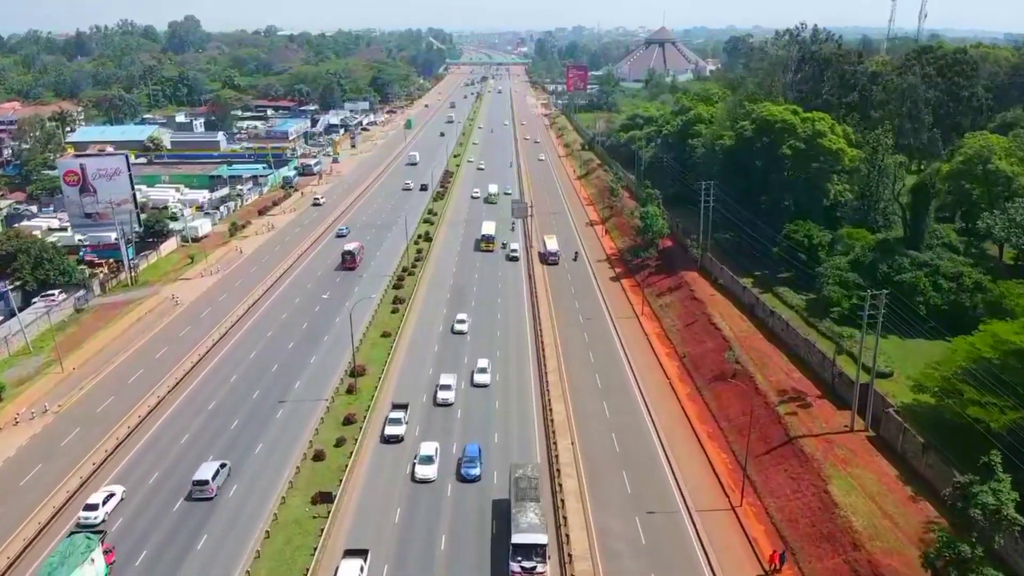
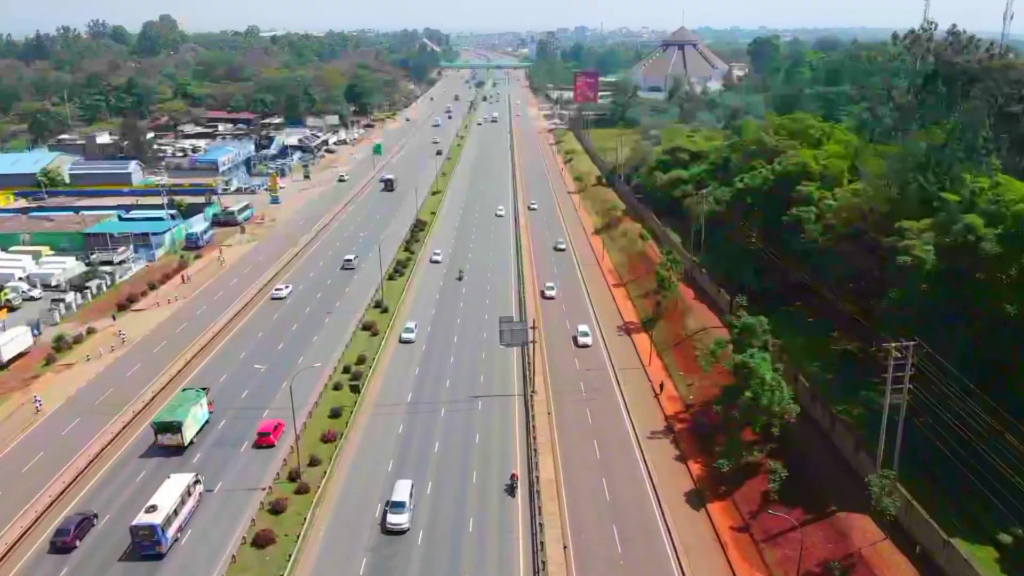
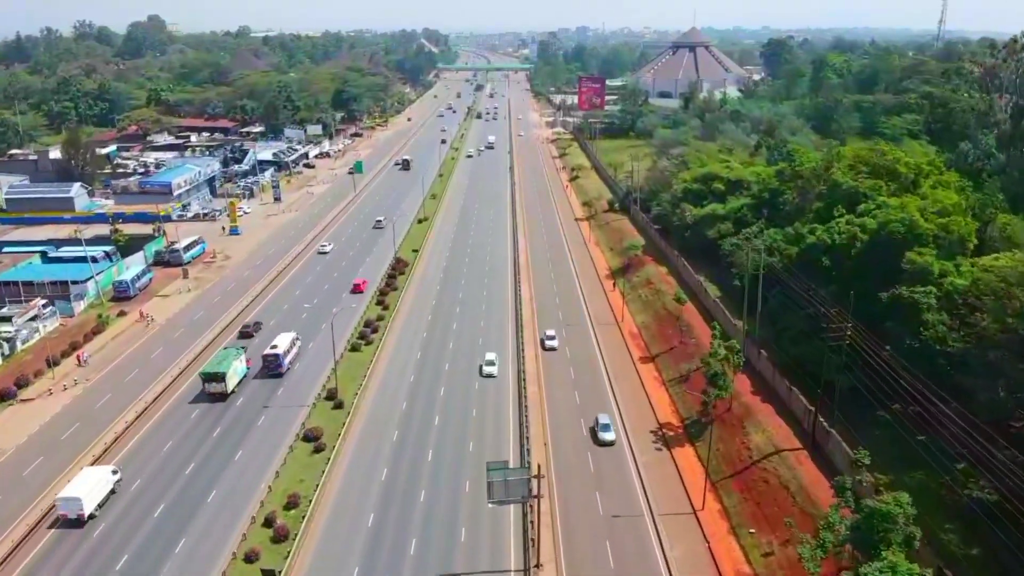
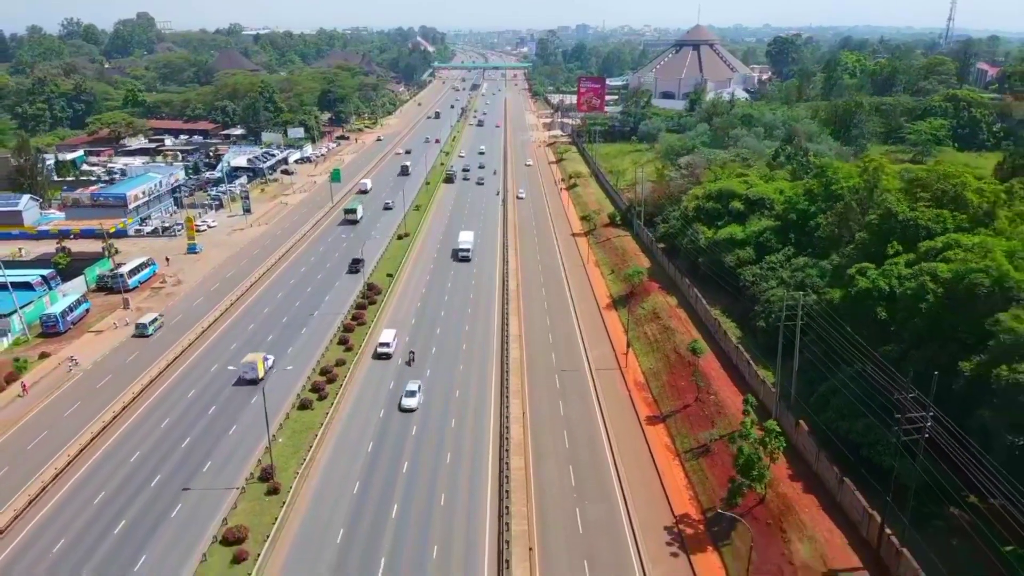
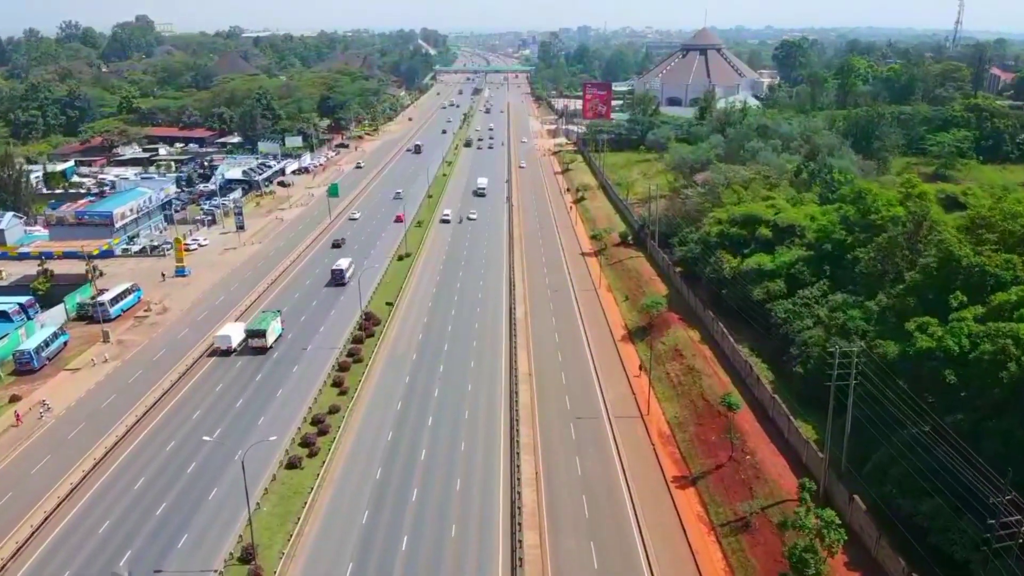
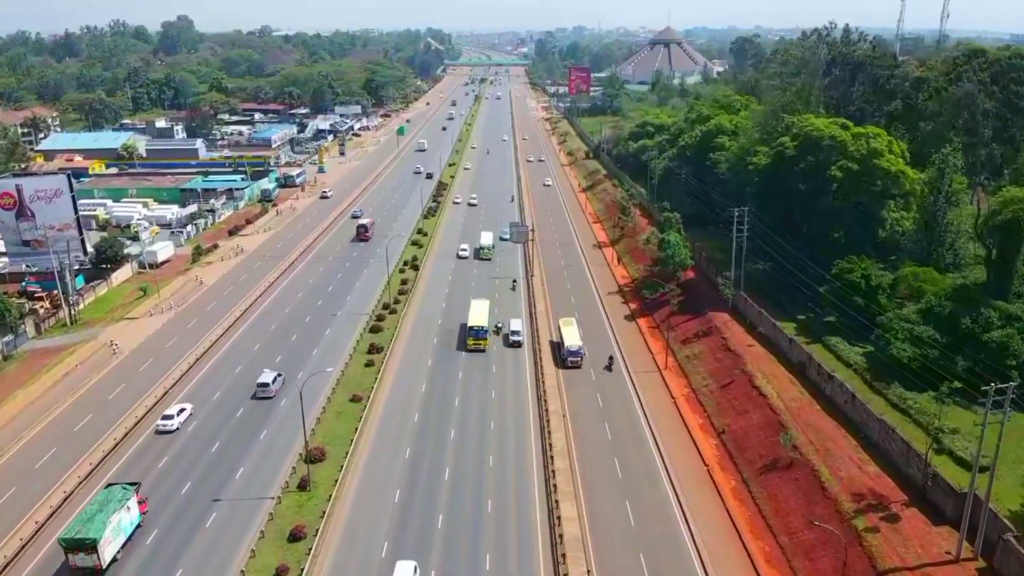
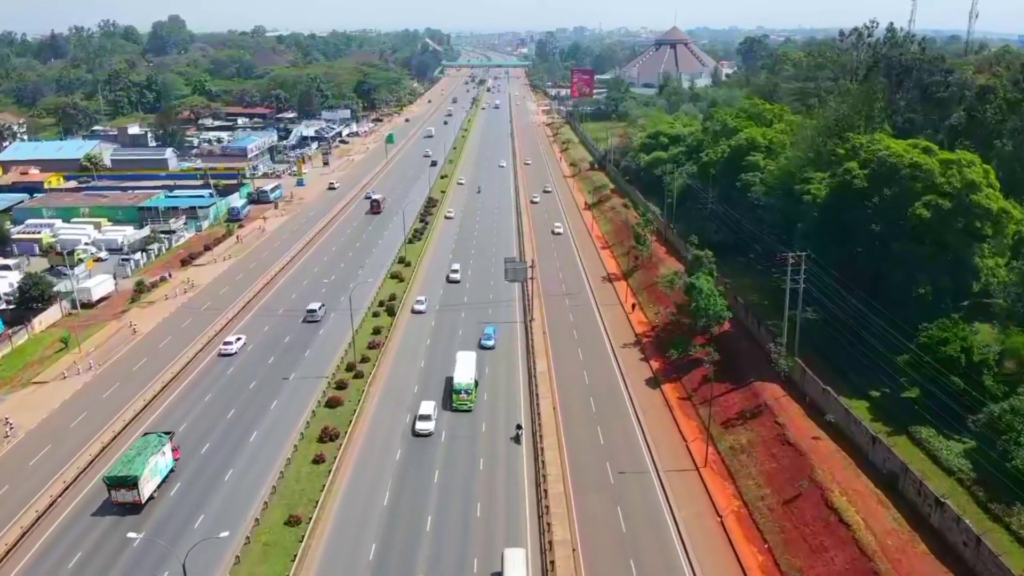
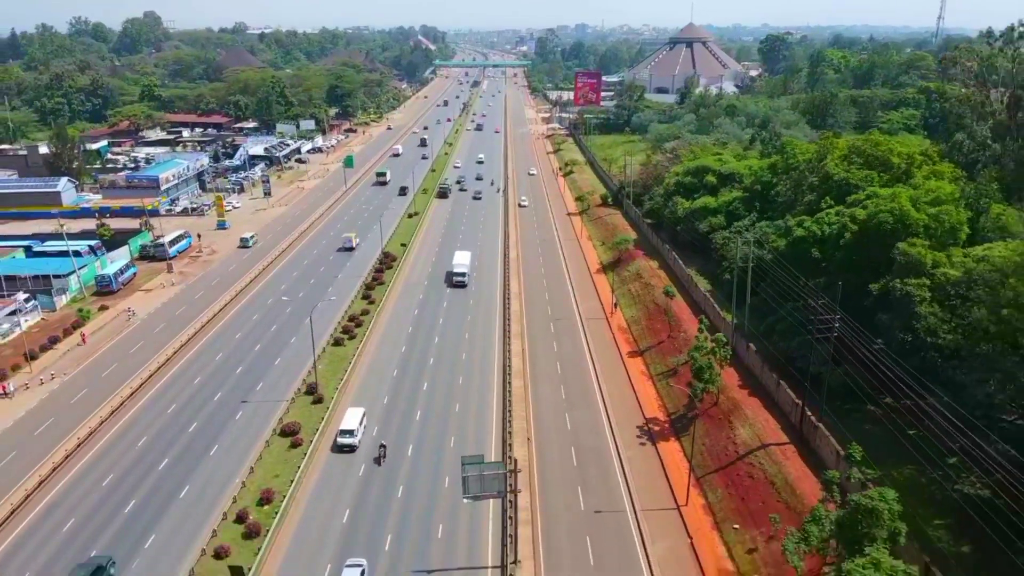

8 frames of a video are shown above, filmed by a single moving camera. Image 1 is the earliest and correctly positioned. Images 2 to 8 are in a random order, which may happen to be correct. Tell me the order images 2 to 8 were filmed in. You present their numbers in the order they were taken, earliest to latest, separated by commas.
6, 7, 2, 3, 5, 4, 8
